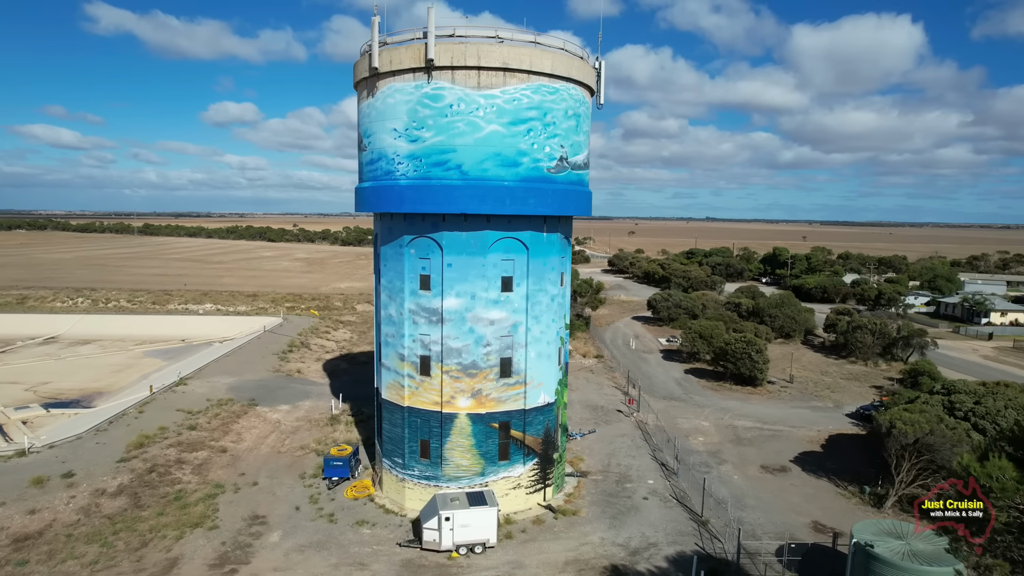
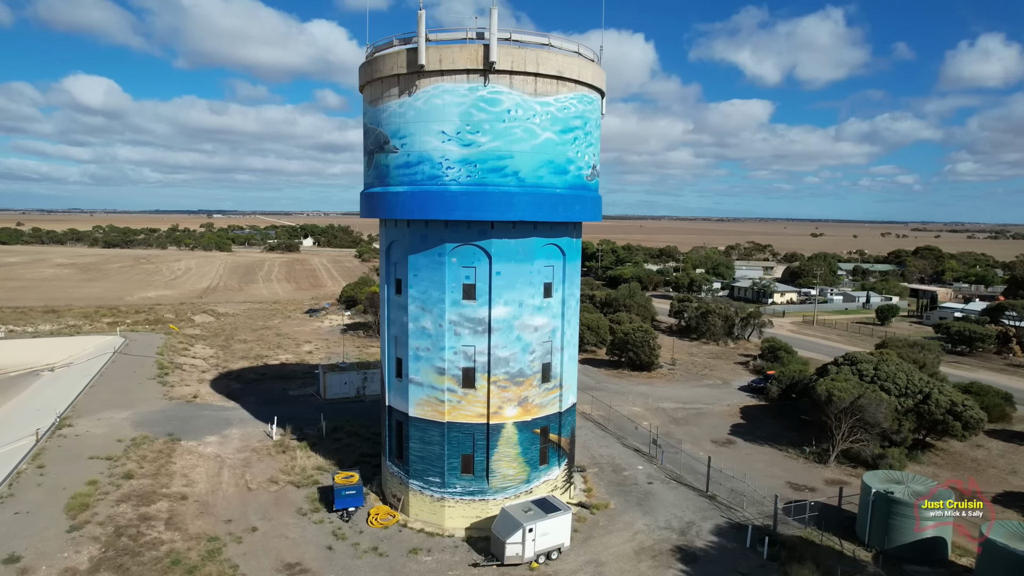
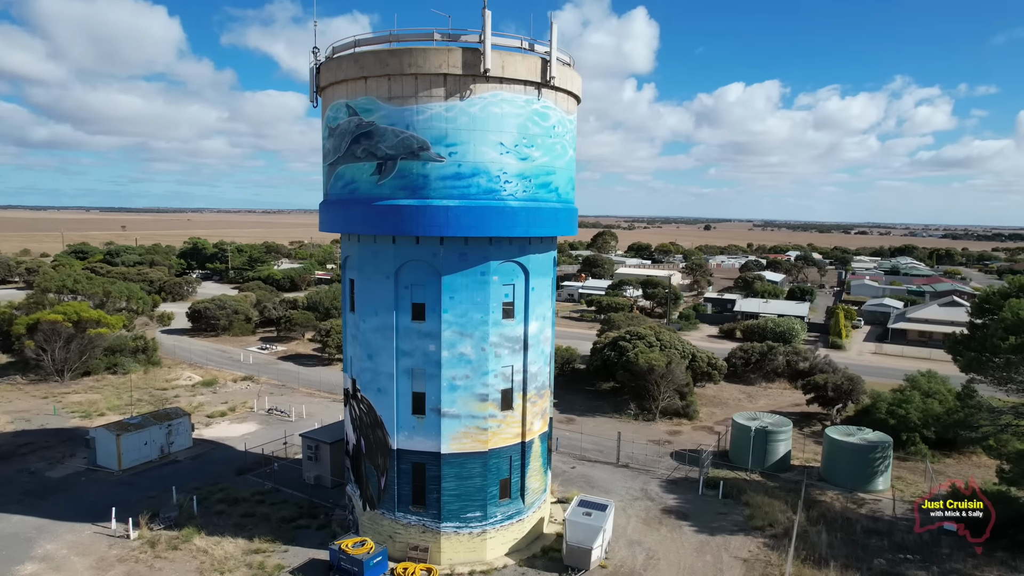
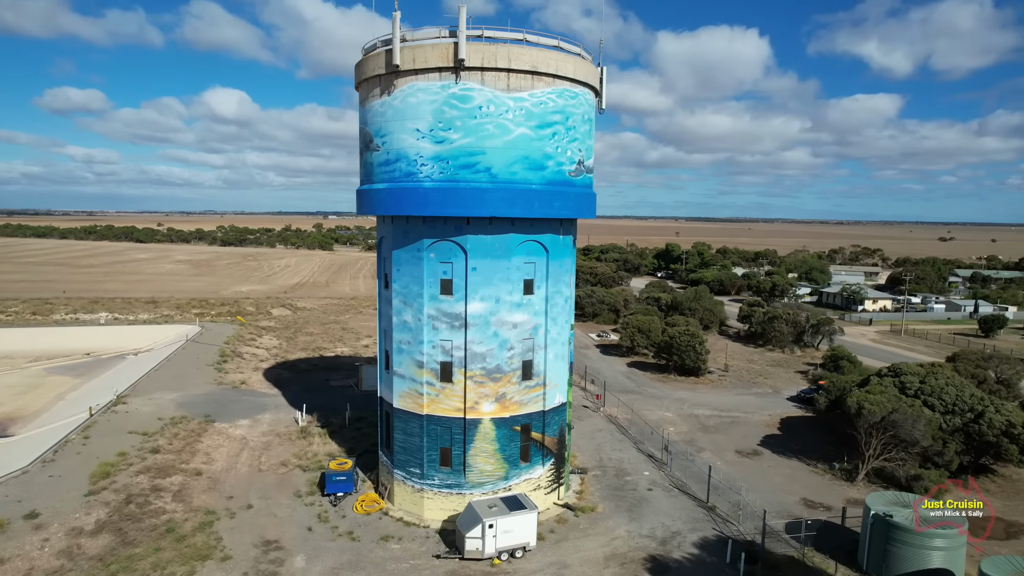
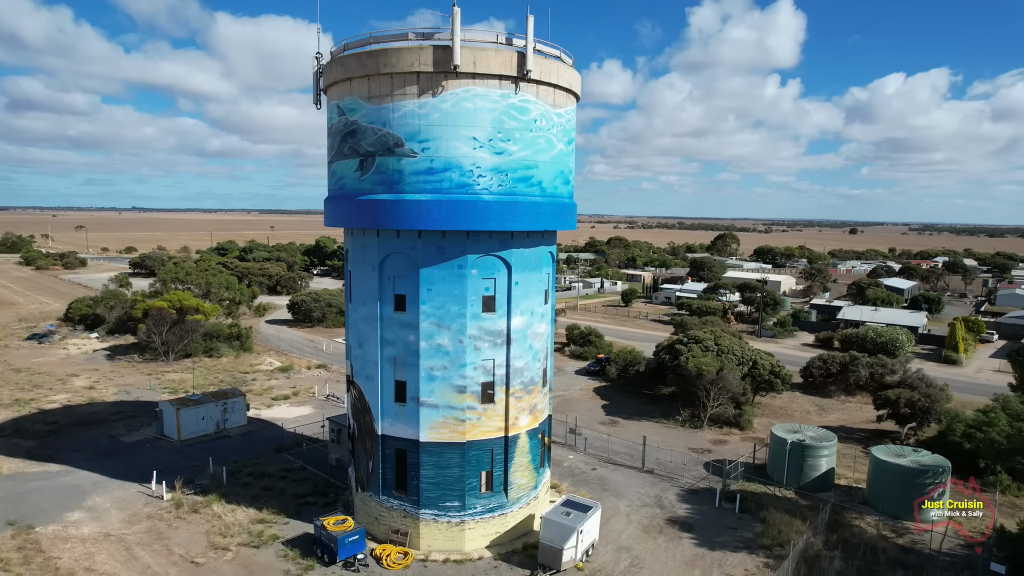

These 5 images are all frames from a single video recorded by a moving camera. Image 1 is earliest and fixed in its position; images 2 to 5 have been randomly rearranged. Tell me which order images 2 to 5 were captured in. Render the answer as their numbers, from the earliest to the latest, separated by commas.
4, 2, 5, 3
